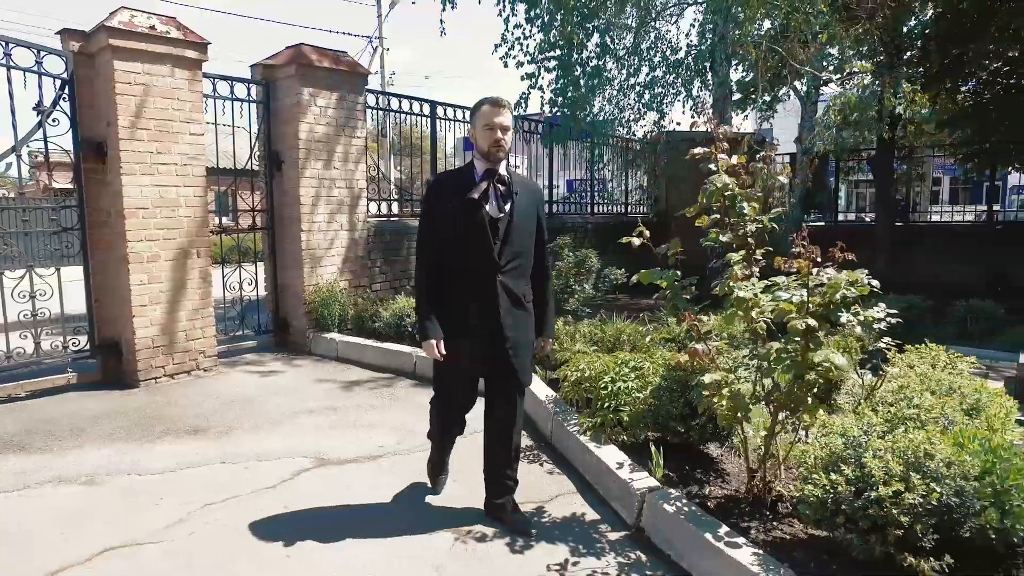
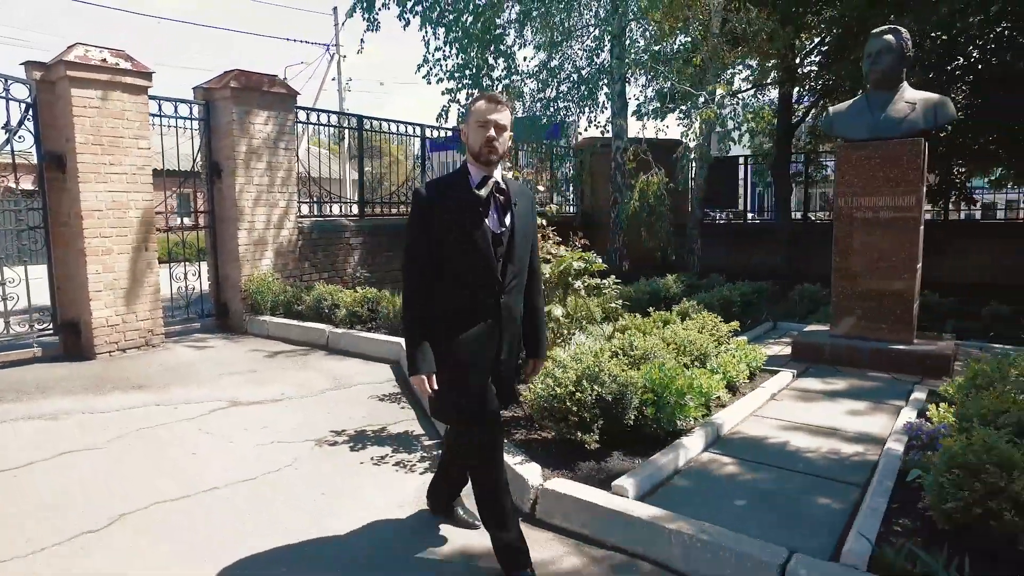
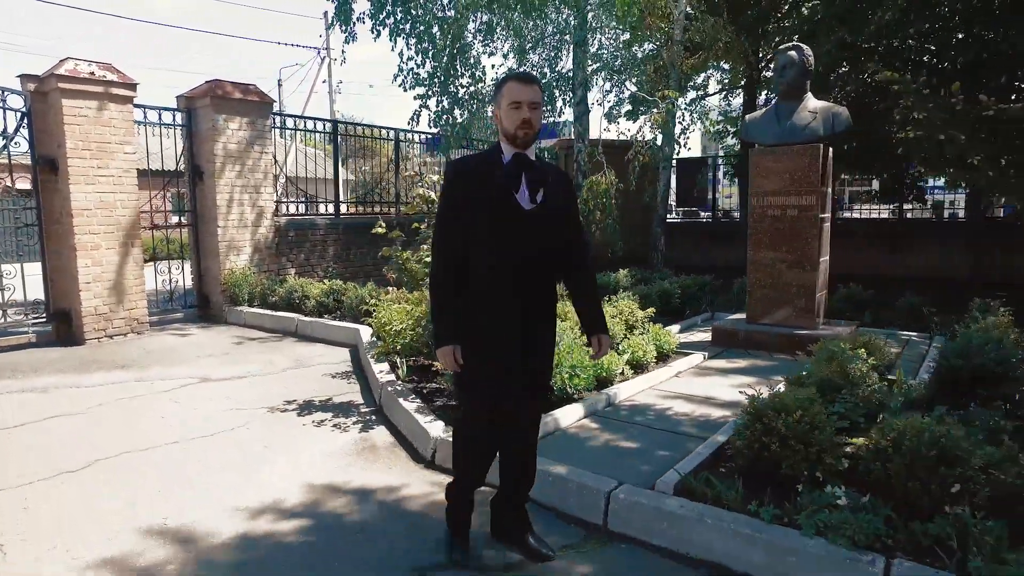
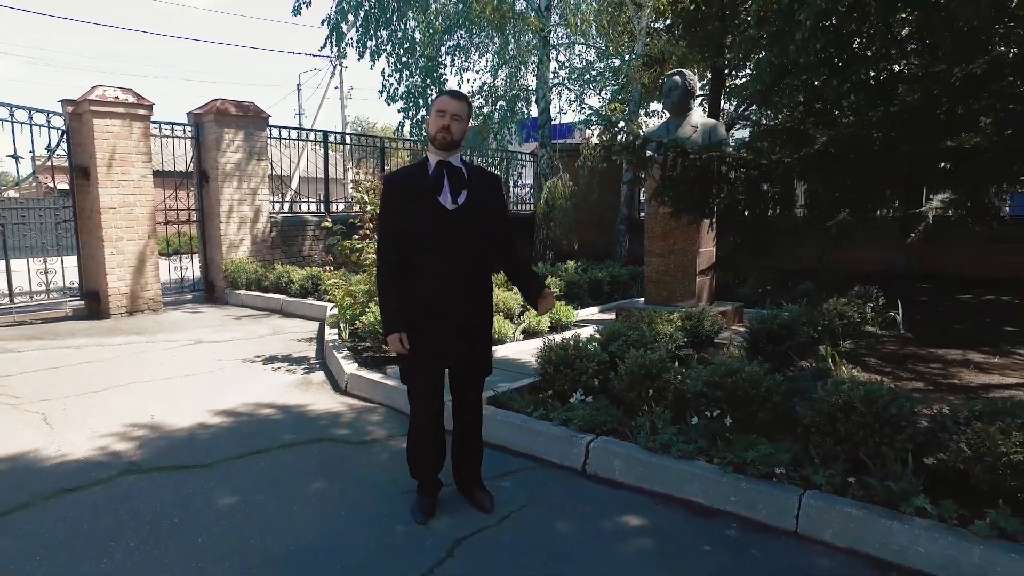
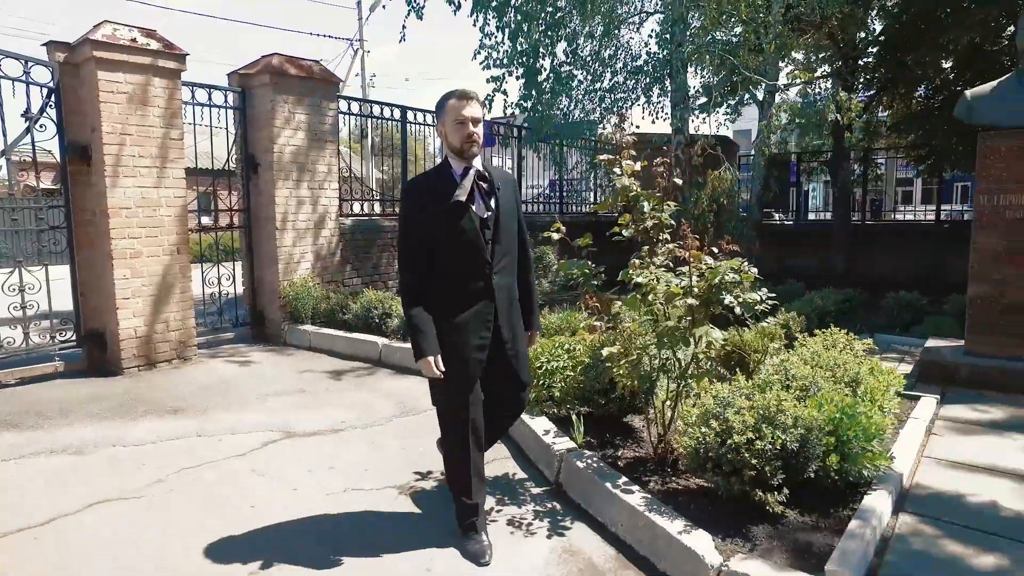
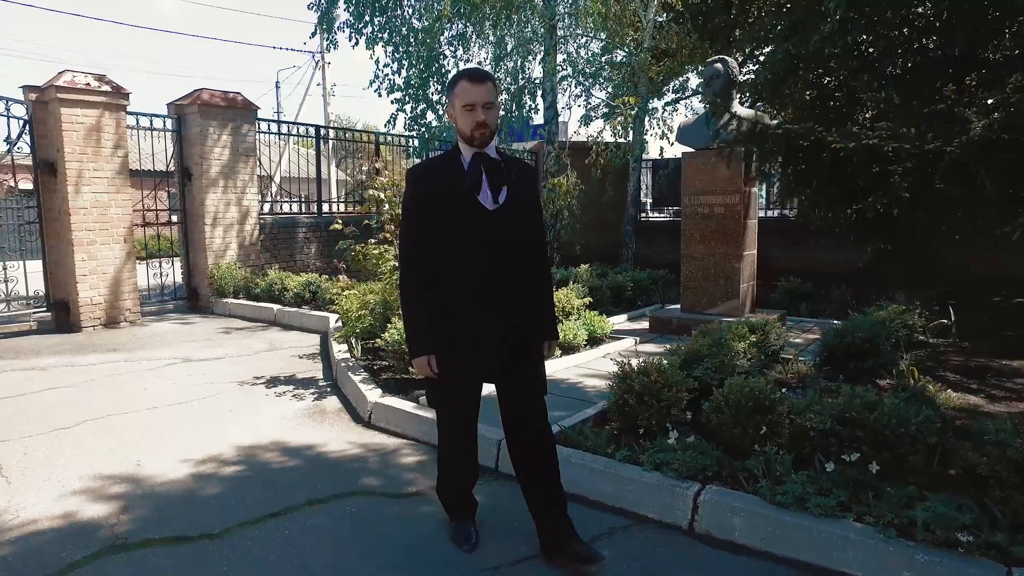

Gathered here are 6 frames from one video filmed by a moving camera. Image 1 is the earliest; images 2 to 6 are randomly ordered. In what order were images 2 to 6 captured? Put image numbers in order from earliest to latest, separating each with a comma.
5, 2, 3, 6, 4
